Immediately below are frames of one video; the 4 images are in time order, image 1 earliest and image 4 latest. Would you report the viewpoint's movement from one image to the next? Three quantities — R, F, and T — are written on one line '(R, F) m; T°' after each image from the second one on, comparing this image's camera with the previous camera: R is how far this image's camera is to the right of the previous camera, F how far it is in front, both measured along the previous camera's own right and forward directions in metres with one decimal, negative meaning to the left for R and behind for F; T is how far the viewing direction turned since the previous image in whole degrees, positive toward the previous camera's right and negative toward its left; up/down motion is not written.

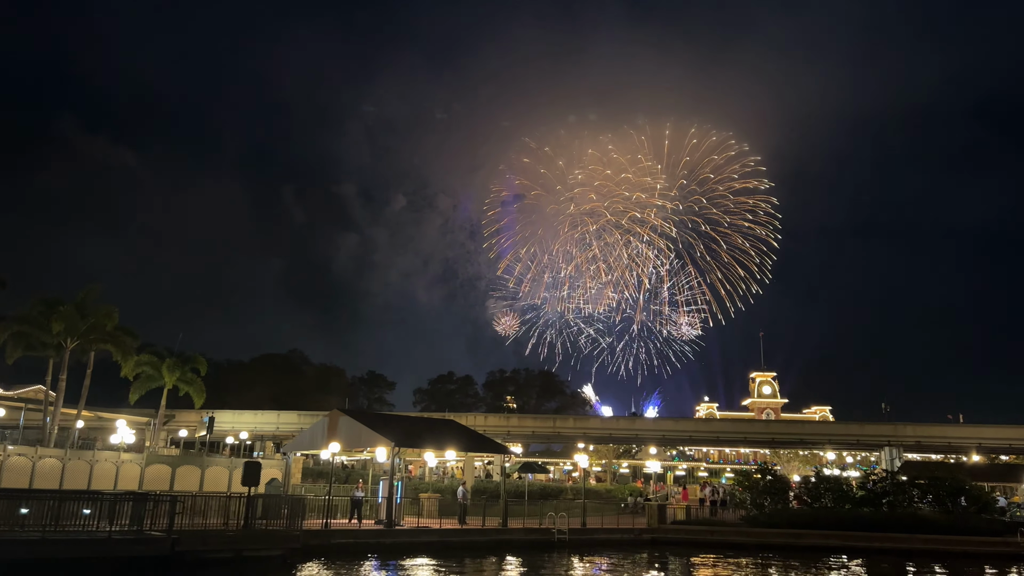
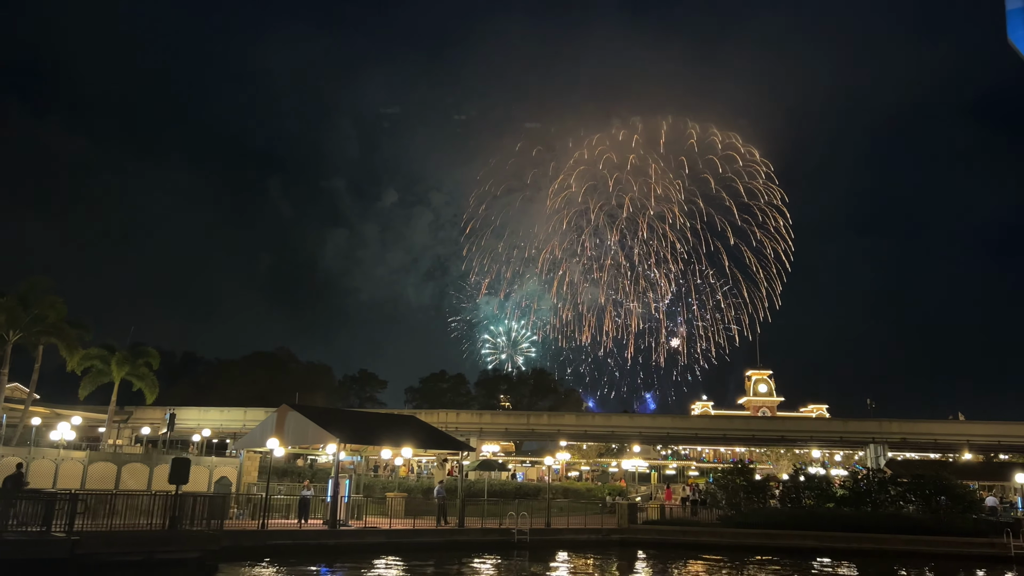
(+1.6, +1.2) m; 0°
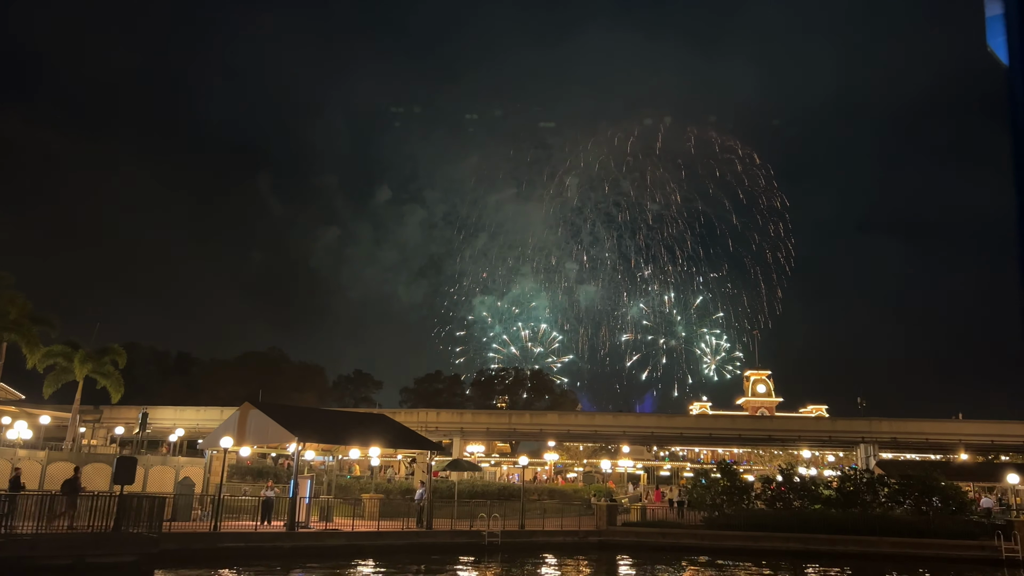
(+1.2, +0.8) m; 0°
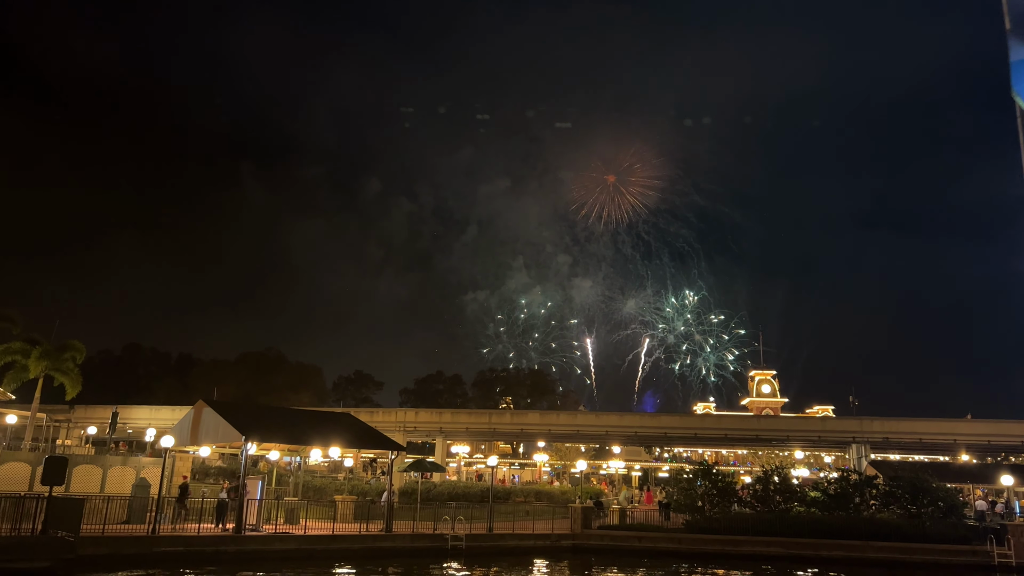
(+1.6, +1.0) m; -1°
